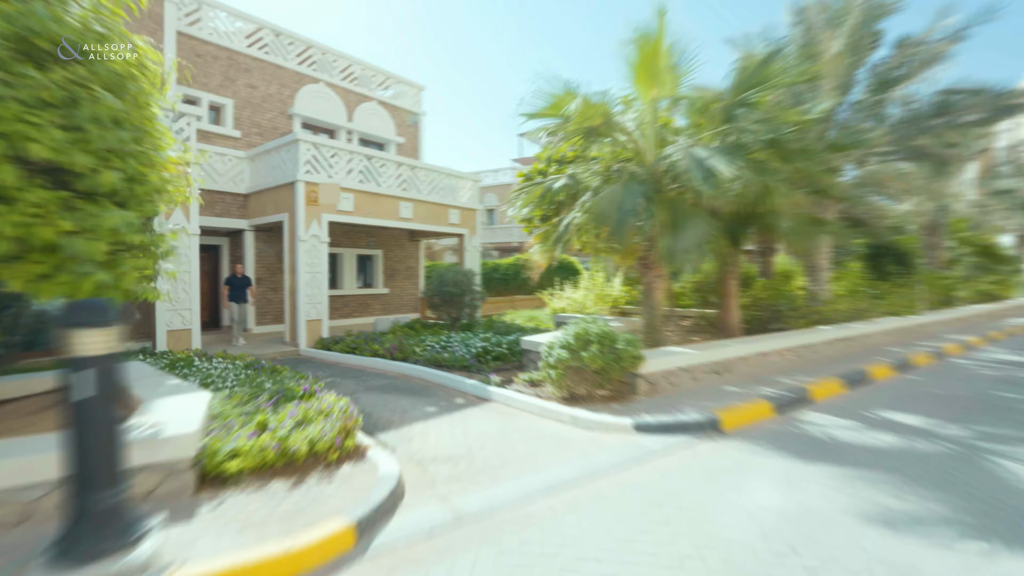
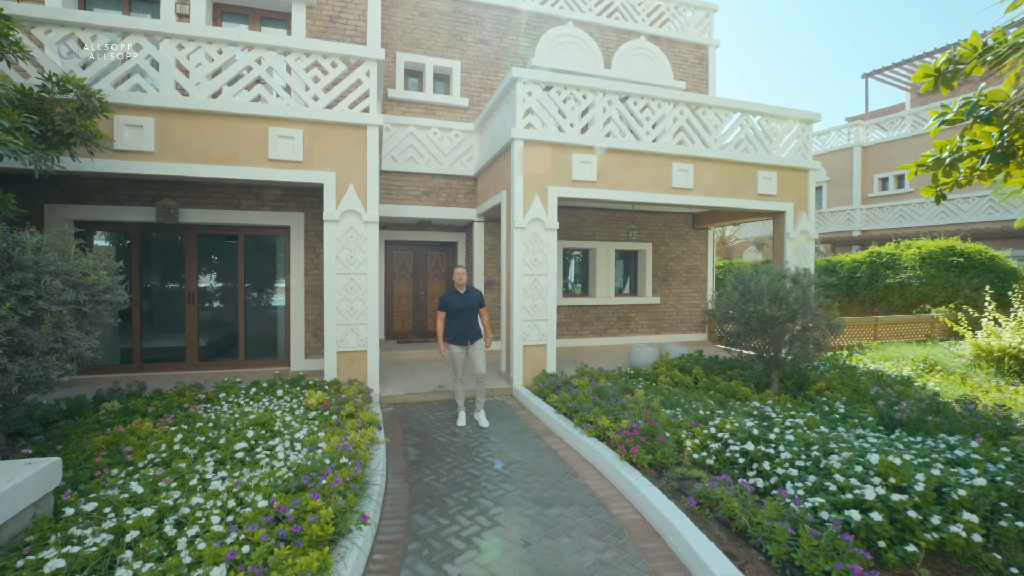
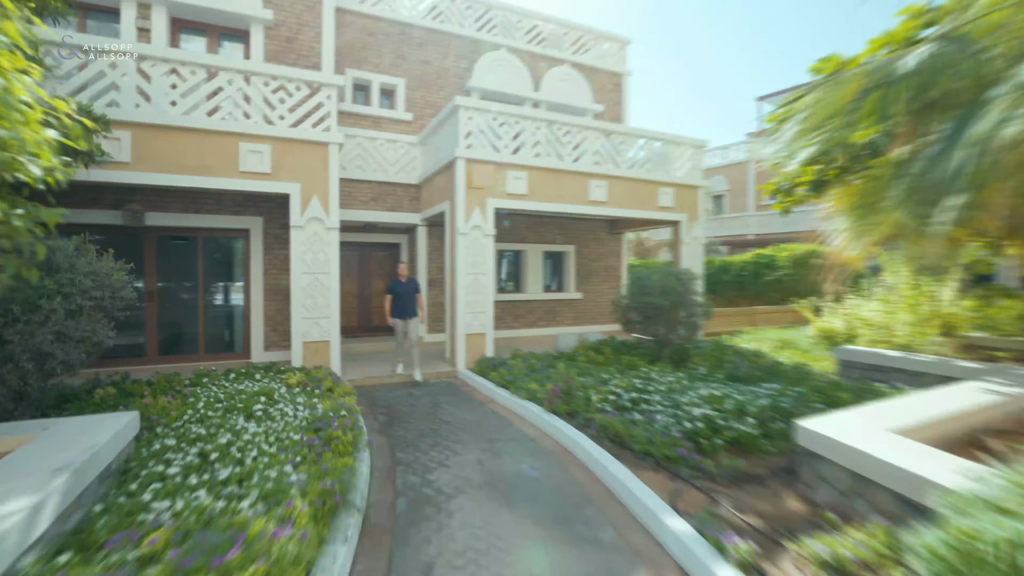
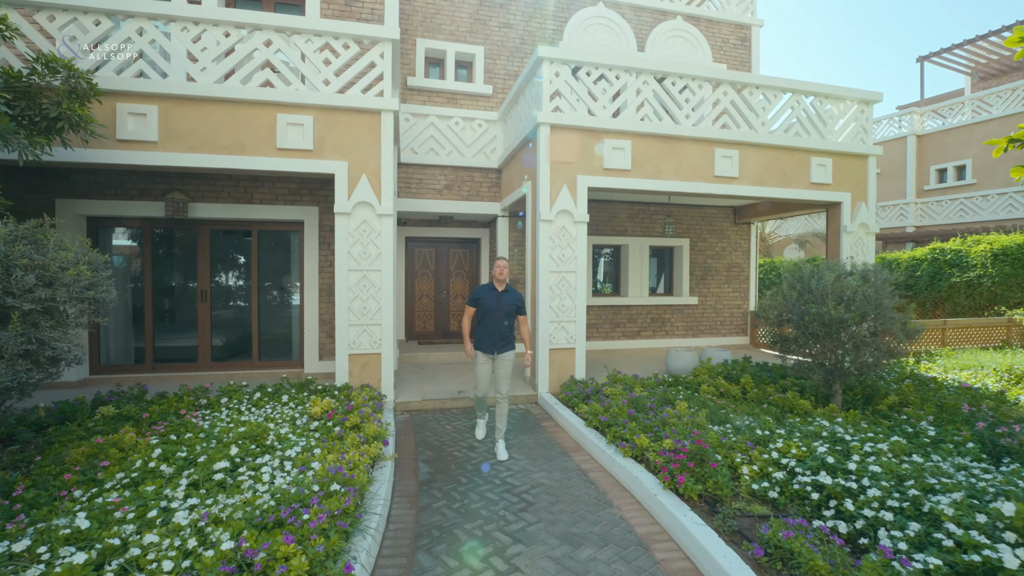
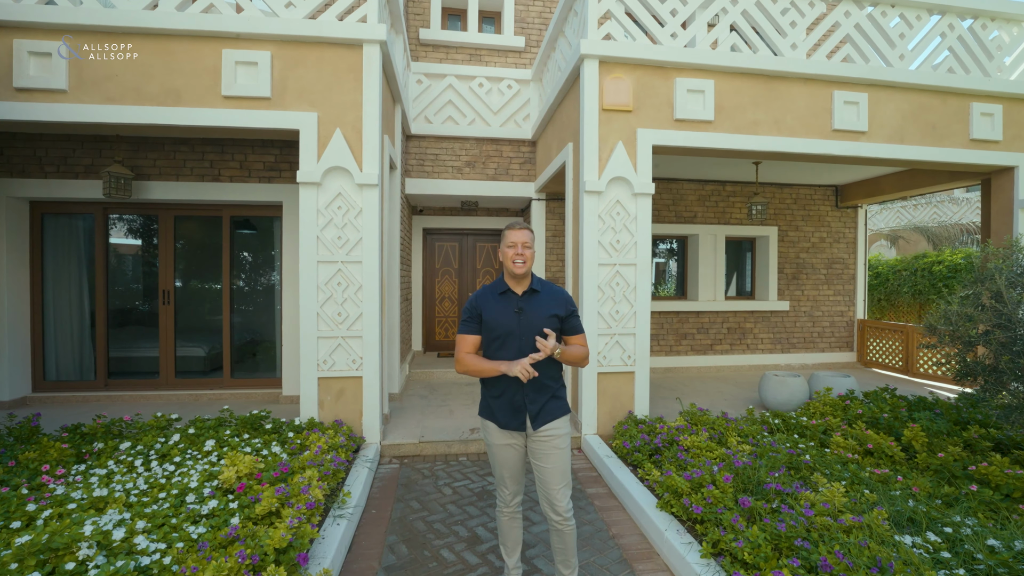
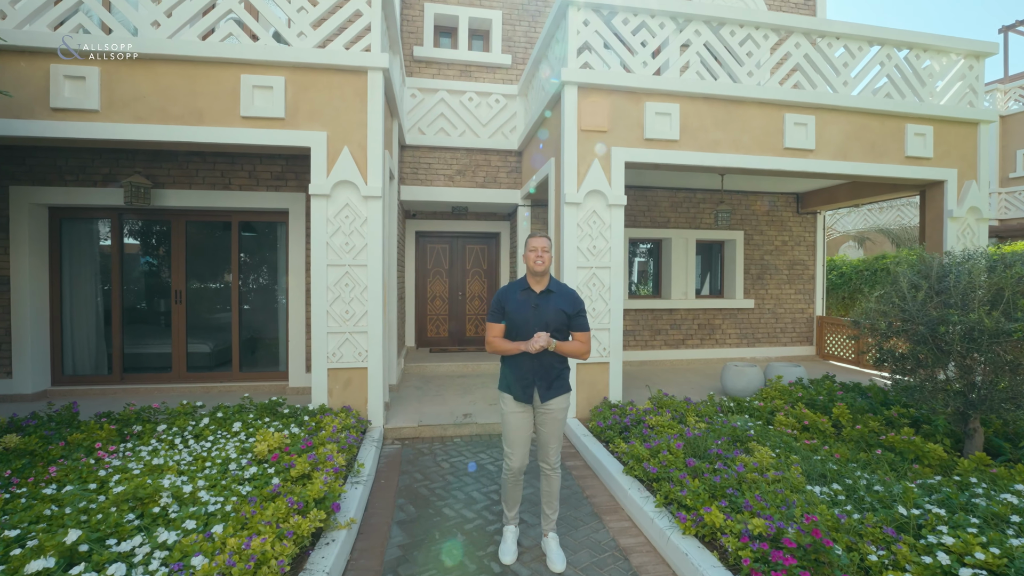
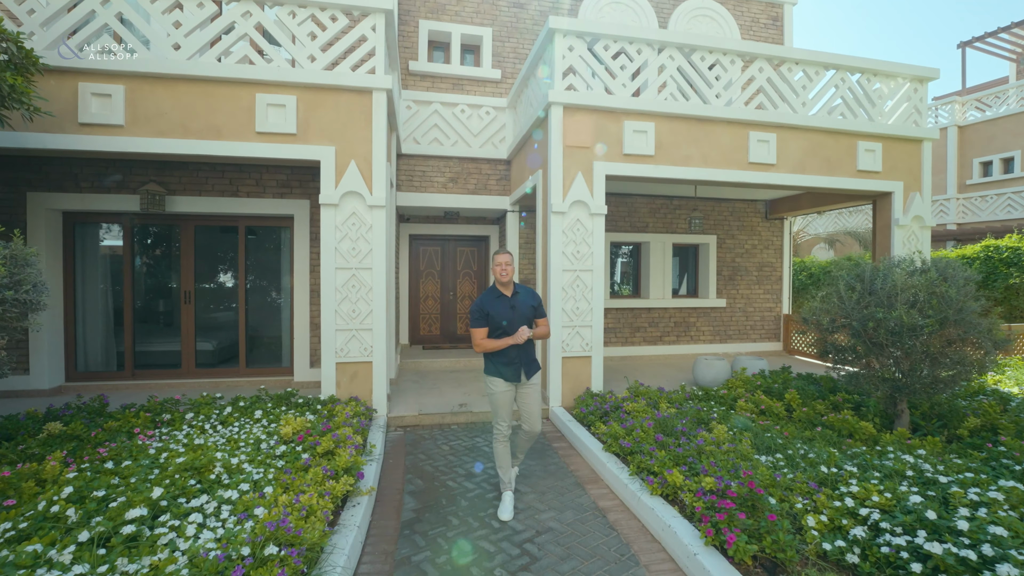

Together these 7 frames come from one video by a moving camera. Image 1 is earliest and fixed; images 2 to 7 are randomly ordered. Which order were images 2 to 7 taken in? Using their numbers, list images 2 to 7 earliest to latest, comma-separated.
3, 2, 4, 7, 6, 5
